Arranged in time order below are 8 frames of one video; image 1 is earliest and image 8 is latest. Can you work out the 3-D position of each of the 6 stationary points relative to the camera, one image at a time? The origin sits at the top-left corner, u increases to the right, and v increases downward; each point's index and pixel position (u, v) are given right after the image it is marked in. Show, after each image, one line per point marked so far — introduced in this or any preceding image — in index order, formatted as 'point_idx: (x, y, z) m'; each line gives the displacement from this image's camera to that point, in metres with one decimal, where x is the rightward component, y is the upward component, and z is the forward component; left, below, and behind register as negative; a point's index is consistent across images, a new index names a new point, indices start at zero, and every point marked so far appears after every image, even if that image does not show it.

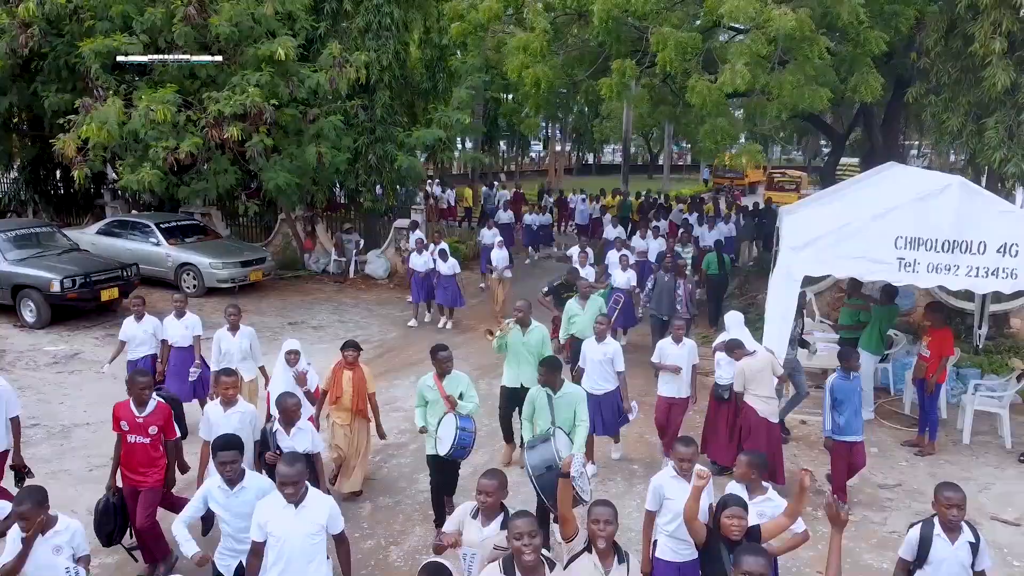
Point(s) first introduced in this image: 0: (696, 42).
0: (+1.9, +2.6, +10.6) m
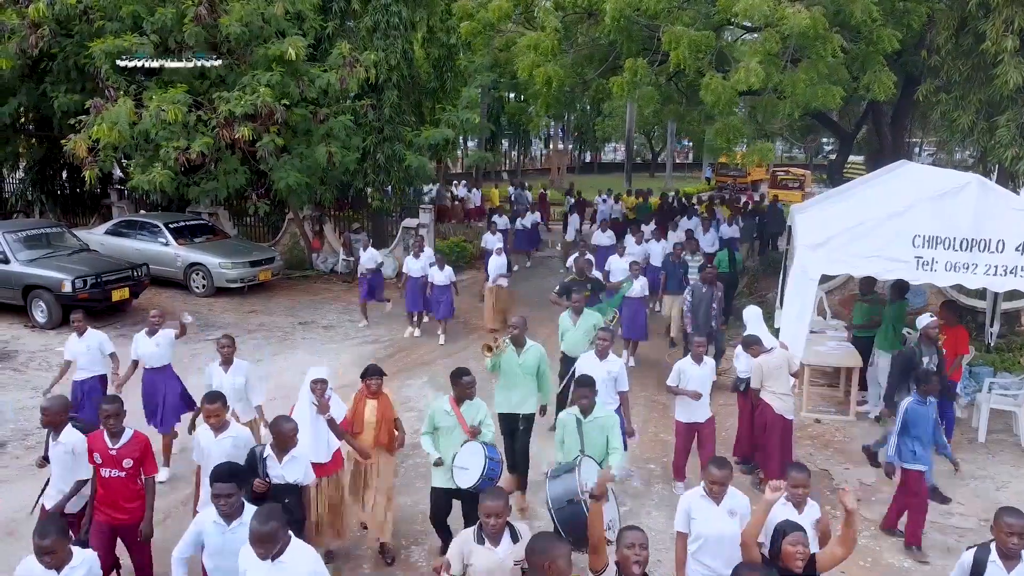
0: (+2.0, +2.6, +10.5) m
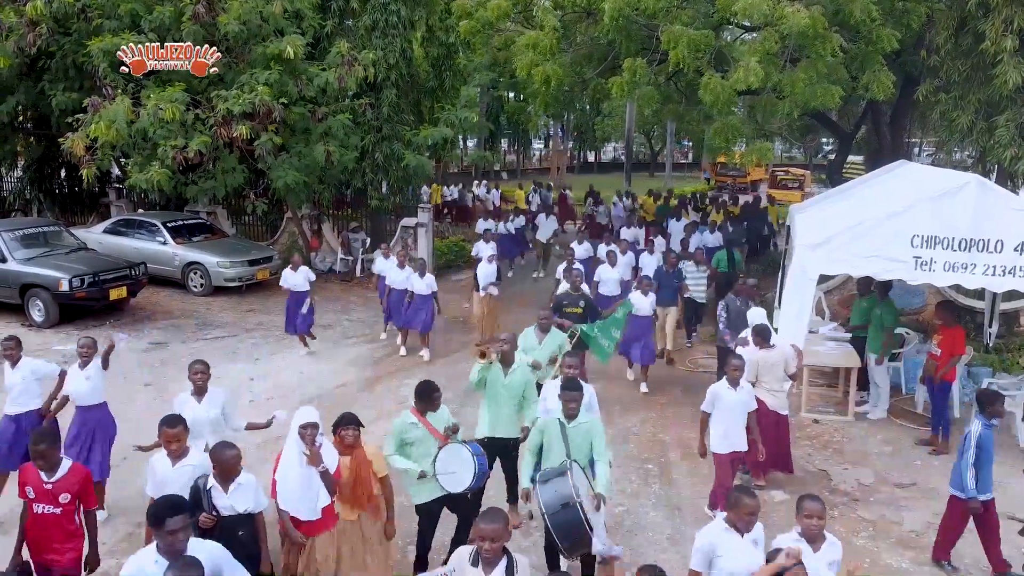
0: (+2.0, +2.6, +10.5) m
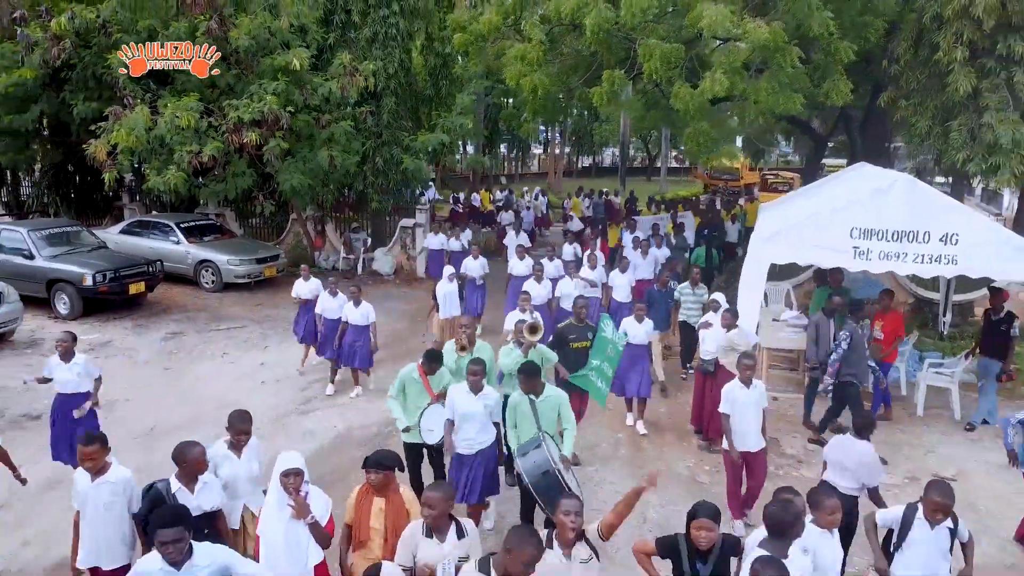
0: (+1.9, +2.7, +11.5) m
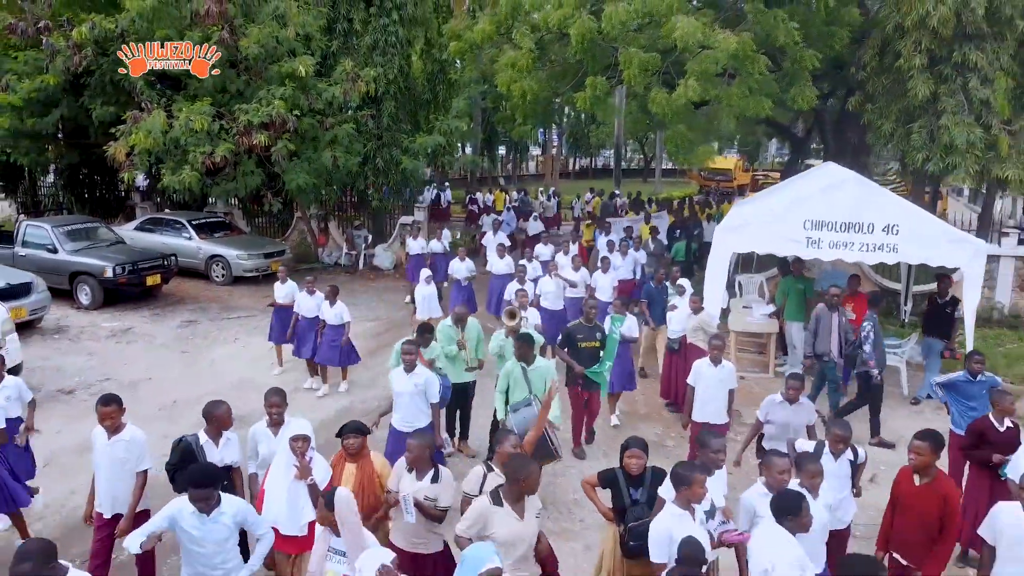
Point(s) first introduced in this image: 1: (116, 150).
0: (+1.8, +2.8, +12.4) m
1: (-5.7, +2.0, +14.6) m
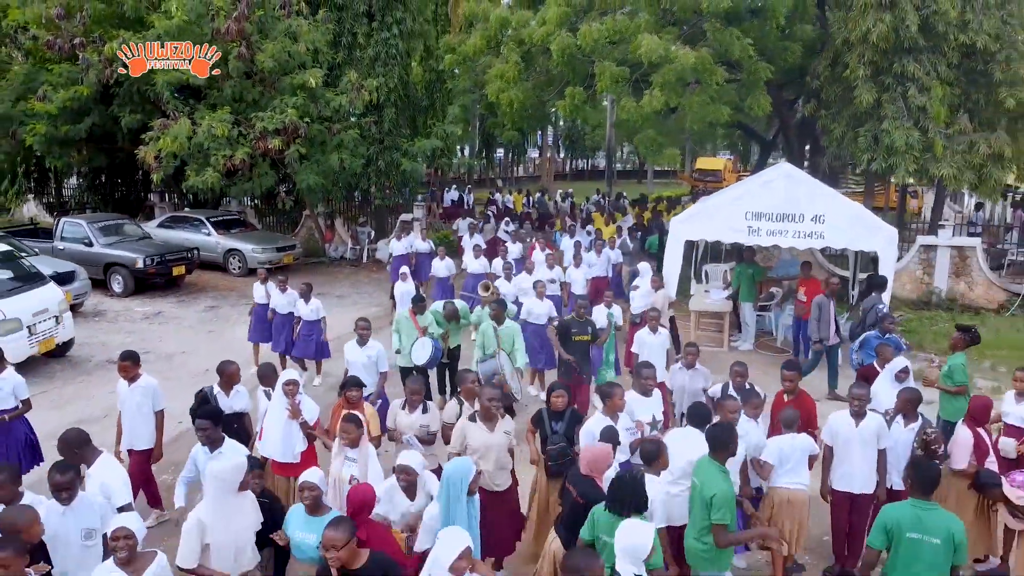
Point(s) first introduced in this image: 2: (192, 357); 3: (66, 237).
0: (+1.6, +3.0, +14.0) m
1: (-5.9, +2.2, +16.2) m
2: (-3.9, -0.8, +12.2) m
3: (-7.1, +0.8, +16.0) m
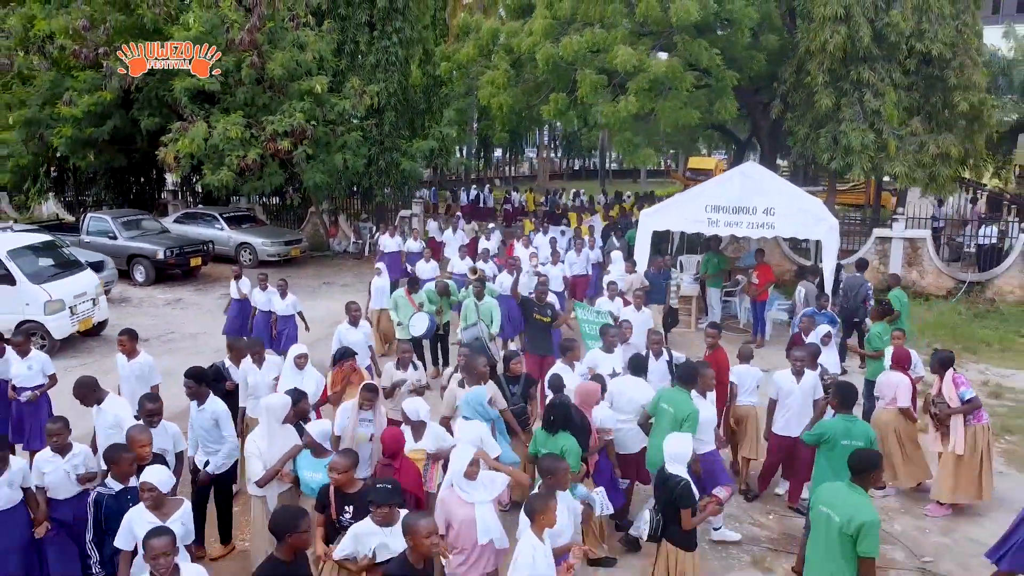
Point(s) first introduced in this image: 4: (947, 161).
0: (+1.4, +3.2, +15.4) m
1: (-6.1, +2.3, +17.5) m
2: (-4.0, -0.7, +13.6) m
3: (-7.2, +1.0, +17.3) m
4: (+7.1, +2.1, +16.4) m
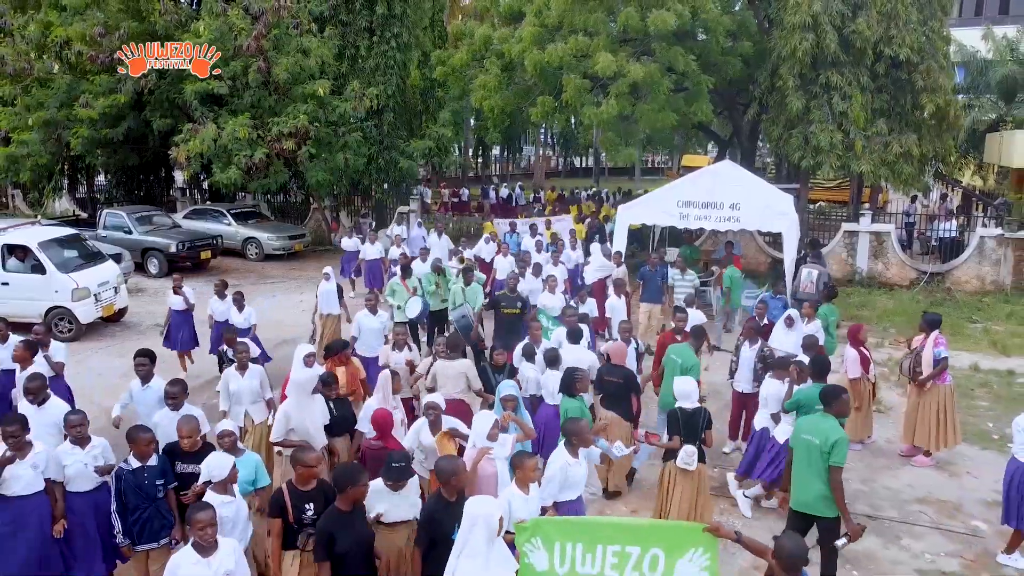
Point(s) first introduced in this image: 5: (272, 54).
0: (+1.2, +3.3, +16.5) m
1: (-6.2, +2.5, +18.6) m
2: (-4.2, -0.5, +14.7) m
3: (-7.4, +1.1, +18.4) m
4: (+6.9, +2.2, +17.5) m
5: (-4.6, +4.5, +19.3) m
